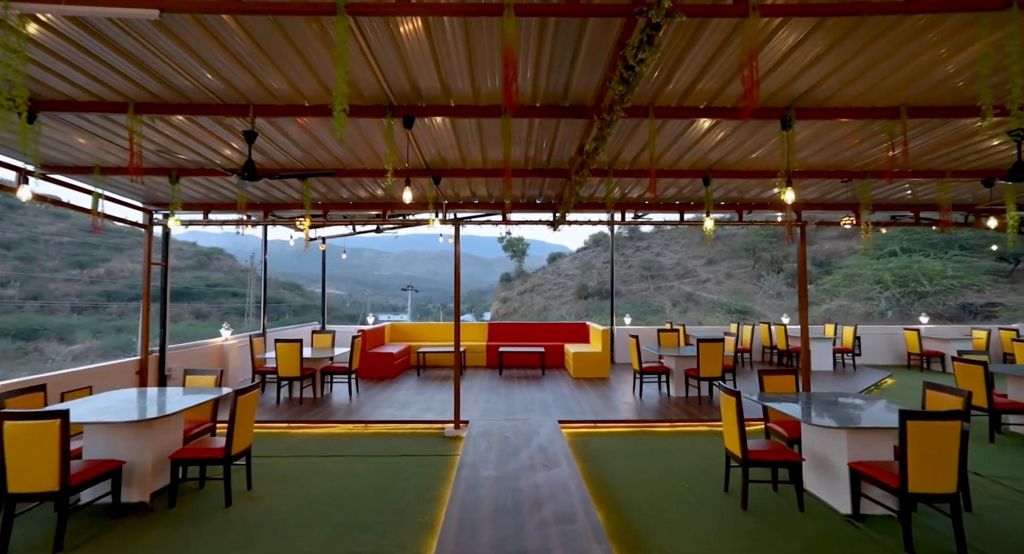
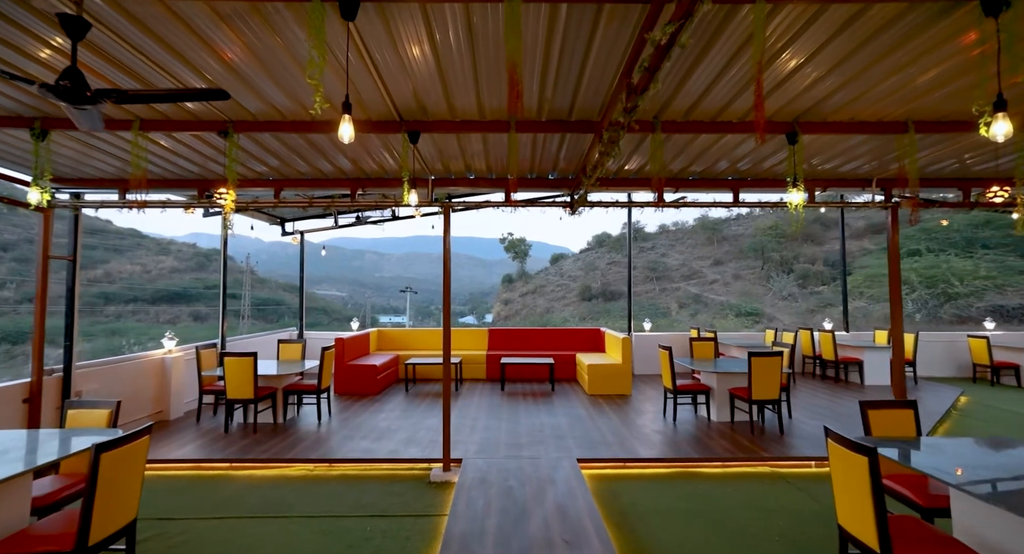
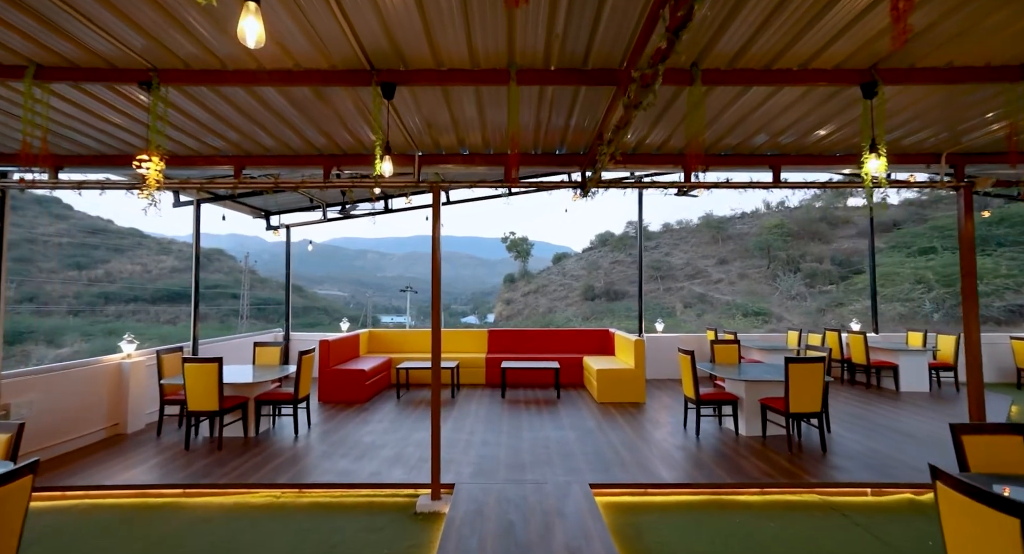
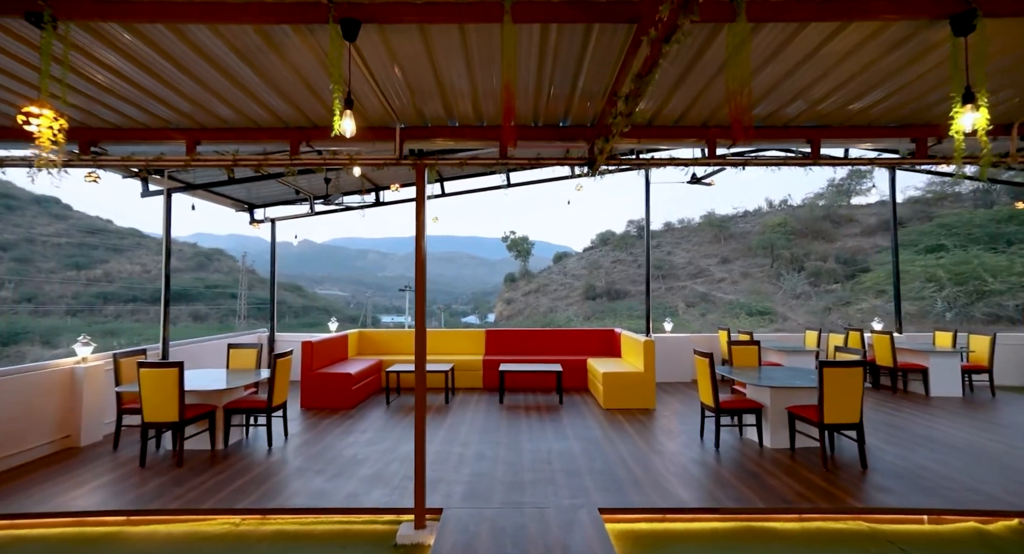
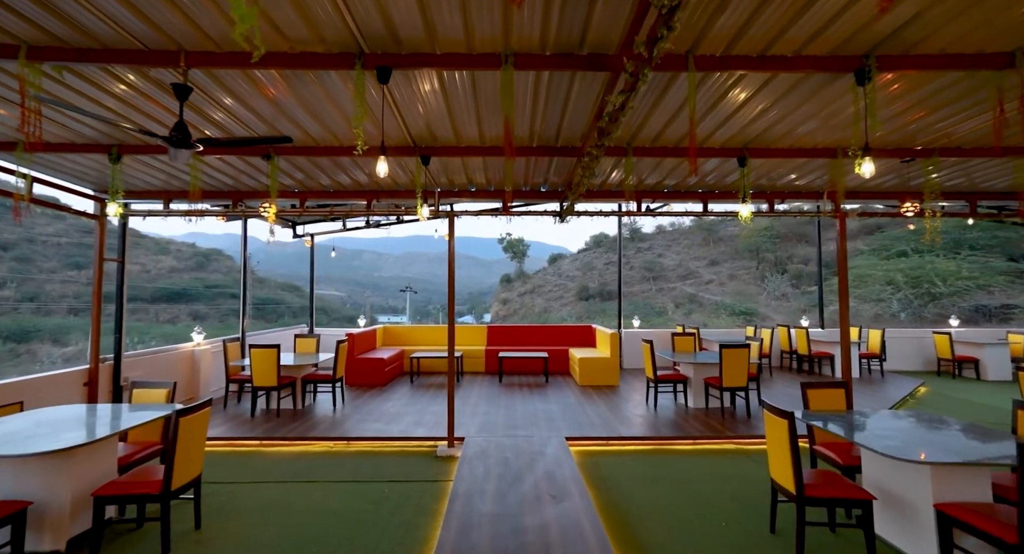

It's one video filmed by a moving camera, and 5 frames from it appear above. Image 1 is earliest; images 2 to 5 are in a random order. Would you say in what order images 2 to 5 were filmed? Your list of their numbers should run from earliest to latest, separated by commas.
5, 2, 3, 4
